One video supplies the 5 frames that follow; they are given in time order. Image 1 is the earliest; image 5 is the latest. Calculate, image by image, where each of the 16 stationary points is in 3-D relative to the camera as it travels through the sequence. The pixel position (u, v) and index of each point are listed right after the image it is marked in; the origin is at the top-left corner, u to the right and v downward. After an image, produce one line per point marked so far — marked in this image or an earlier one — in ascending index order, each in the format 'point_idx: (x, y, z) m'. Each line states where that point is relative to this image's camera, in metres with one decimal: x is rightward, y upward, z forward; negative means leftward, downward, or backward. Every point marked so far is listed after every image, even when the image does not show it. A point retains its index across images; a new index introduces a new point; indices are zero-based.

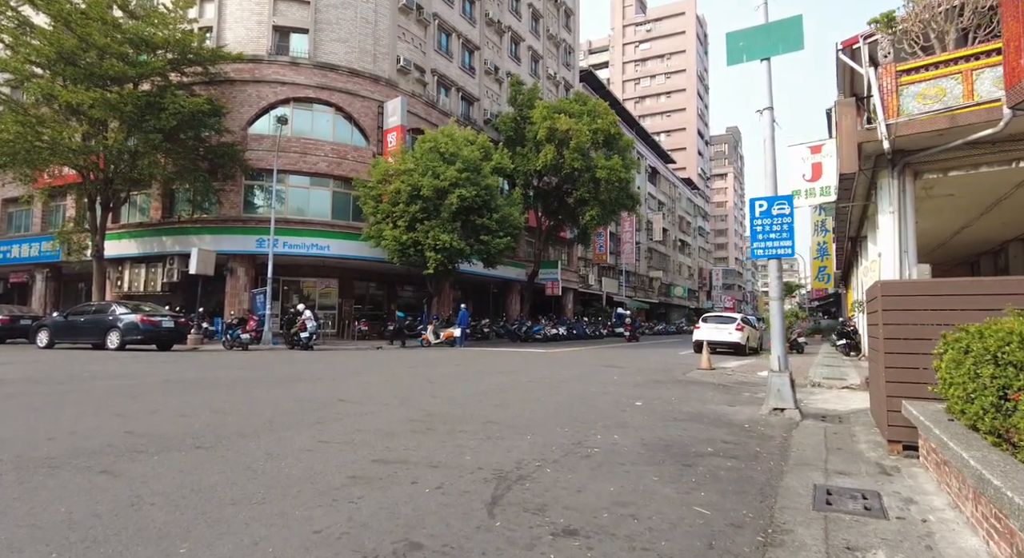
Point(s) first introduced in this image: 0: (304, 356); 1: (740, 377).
0: (-6.5, -2.4, +17.6) m
1: (+4.7, -2.1, +11.8) m
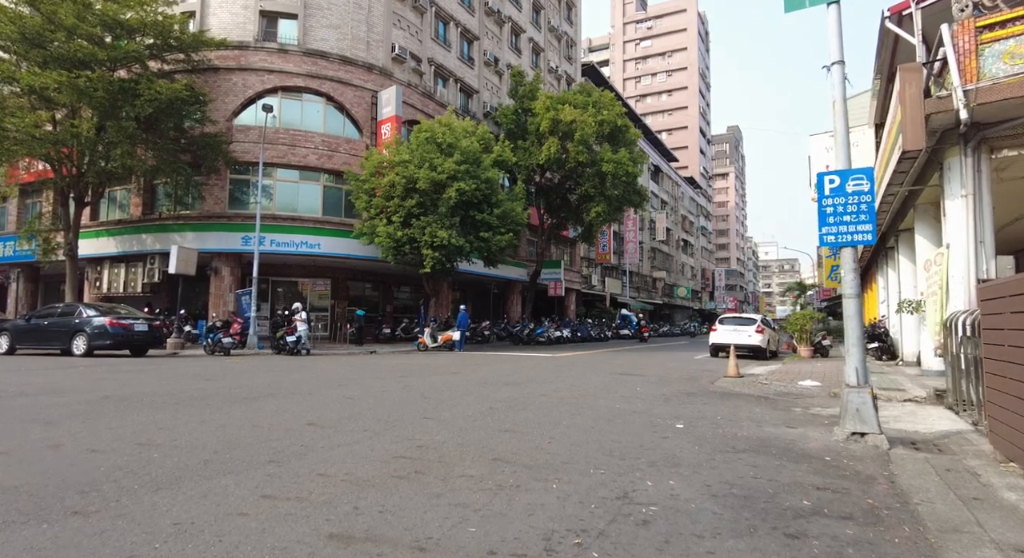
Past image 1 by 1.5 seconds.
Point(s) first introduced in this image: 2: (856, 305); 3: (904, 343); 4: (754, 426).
0: (-6.4, -2.4, +16.2) m
1: (+4.8, -2.0, +10.4) m
2: (+3.5, -0.3, +5.9) m
3: (+10.3, -1.7, +14.9) m
4: (+2.7, -1.7, +6.5) m
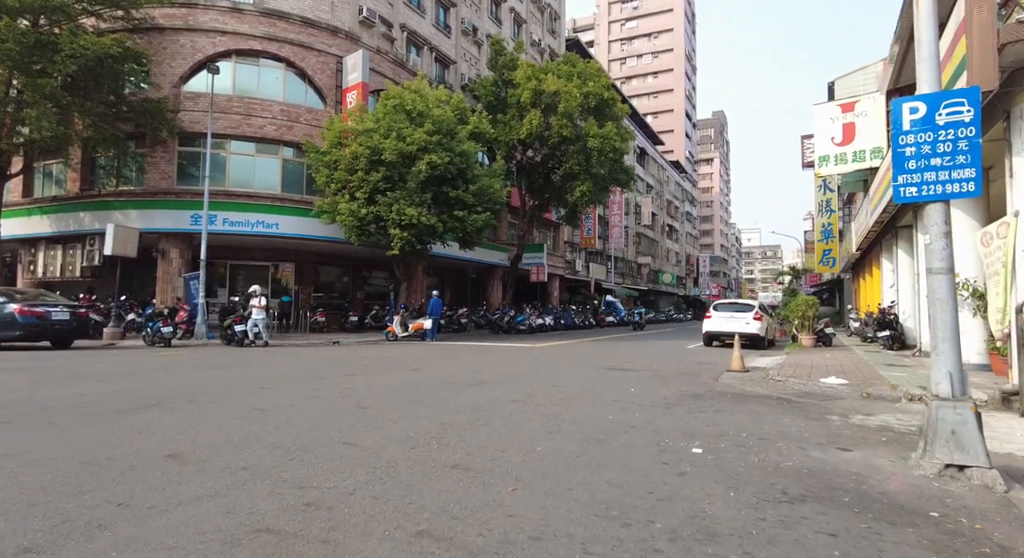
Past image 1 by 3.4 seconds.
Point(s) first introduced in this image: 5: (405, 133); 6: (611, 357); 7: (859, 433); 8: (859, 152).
0: (-7.1, -1.9, +14.3) m
1: (+4.3, -1.7, +8.8) m
2: (+3.2, 0.0, +4.2) m
3: (+9.7, -1.3, +13.4) m
4: (+2.4, -1.4, +4.8) m
5: (-3.5, +4.8, +18.6) m
6: (+2.3, -1.8, +13.2) m
7: (+3.4, -1.5, +5.5) m
8: (+10.3, +3.8, +16.9) m
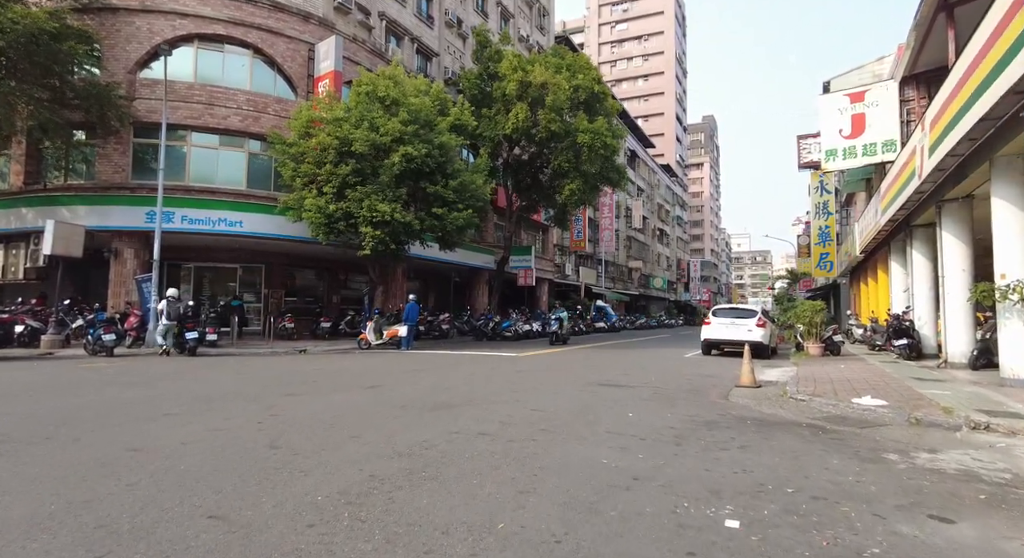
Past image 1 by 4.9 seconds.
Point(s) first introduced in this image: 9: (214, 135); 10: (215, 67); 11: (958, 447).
0: (-7.5, -2.0, +12.6) m
1: (+4.0, -1.7, +7.3) m
2: (+2.9, 0.0, +2.8) m
3: (+9.3, -1.3, +12.0) m
4: (+2.1, -1.4, +3.3) m
5: (-4.0, +4.7, +17.1) m
6: (+1.9, -1.8, +11.7) m
7: (+3.1, -1.5, +4.1) m
8: (+9.8, +3.7, +15.6) m
9: (-10.3, +5.0, +19.8) m
10: (-10.3, +7.4, +19.9) m
11: (+4.1, -1.6, +5.3) m
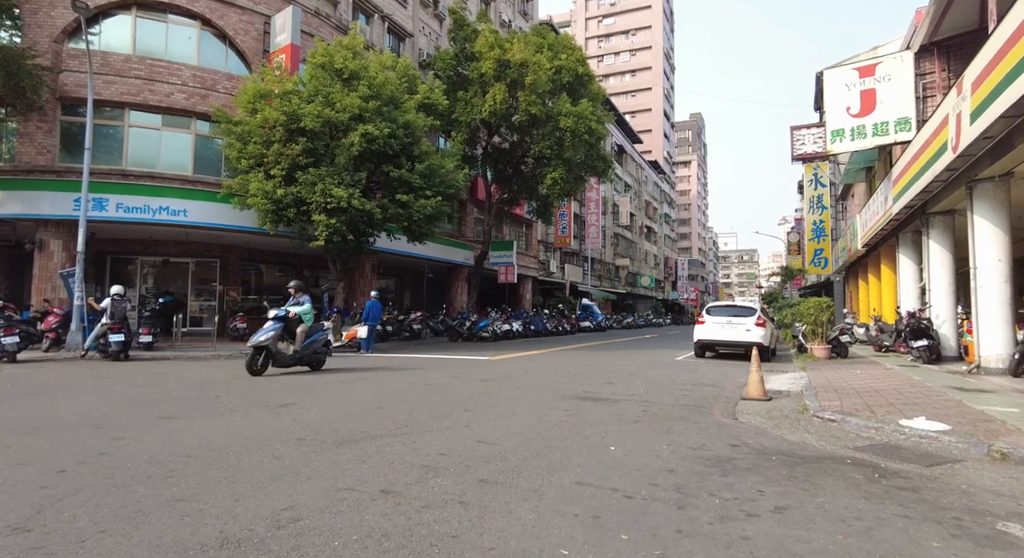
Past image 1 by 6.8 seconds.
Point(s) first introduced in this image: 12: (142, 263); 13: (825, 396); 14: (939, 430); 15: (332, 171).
0: (-8.2, -1.8, +10.7) m
1: (+3.5, -1.5, +5.6) m
2: (+2.5, +0.1, +1.0) m
3: (+8.6, -1.2, +10.4) m
4: (+1.7, -1.2, +1.6) m
5: (-4.7, +4.8, +15.2) m
6: (+1.3, -1.7, +10.0) m
7: (+2.6, -1.3, +2.4) m
8: (+9.1, +3.8, +14.0) m
9: (-11.1, +5.1, +17.7) m
10: (-11.1, +7.5, +17.8) m
11: (+3.7, -1.4, +3.6) m
12: (-12.7, +0.6, +19.2) m
13: (+4.3, -1.6, +7.9) m
14: (+4.0, -1.4, +5.4) m
15: (-4.8, +2.8, +15.3) m
